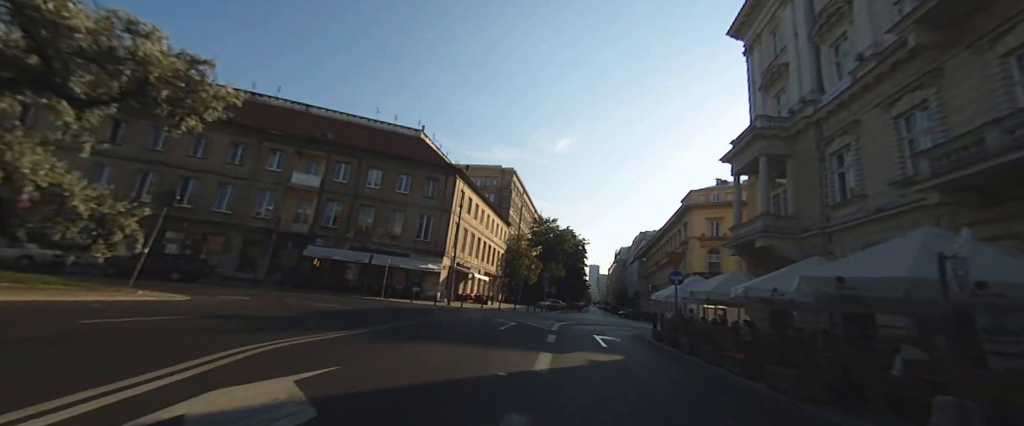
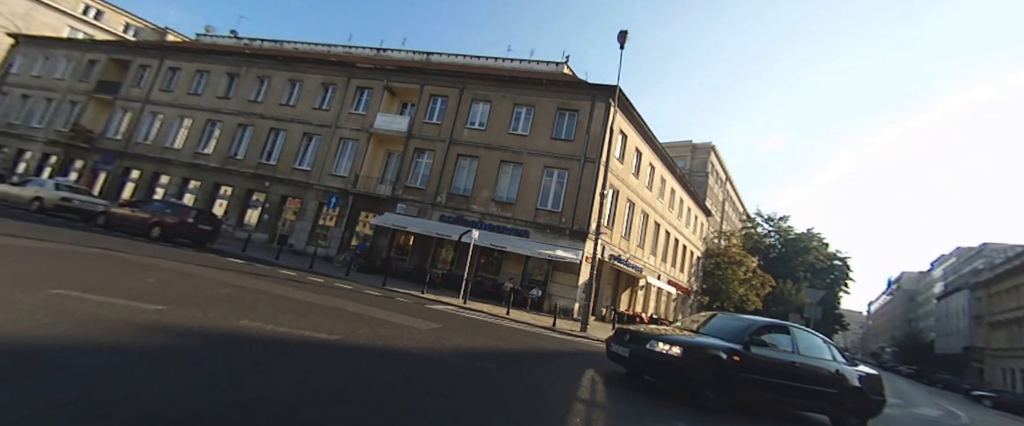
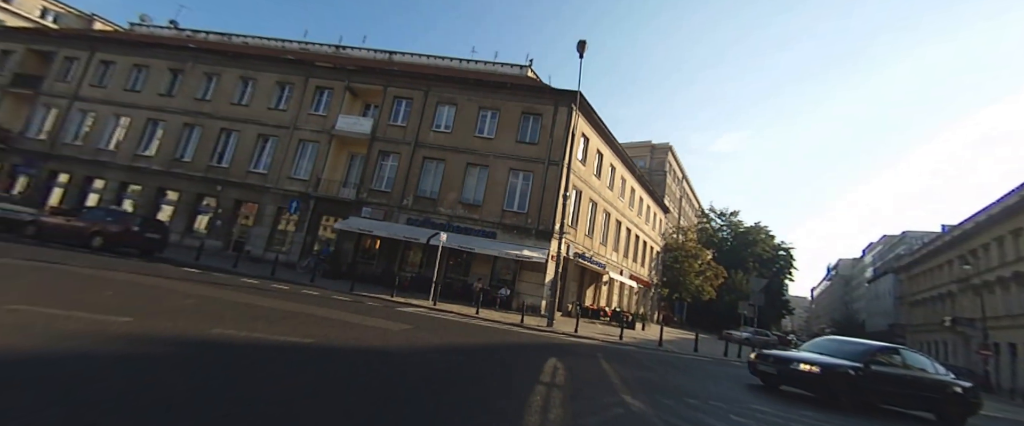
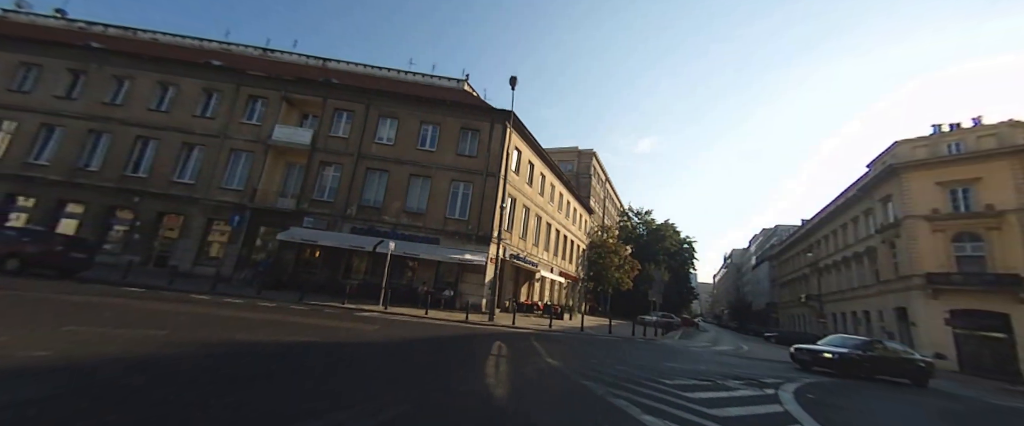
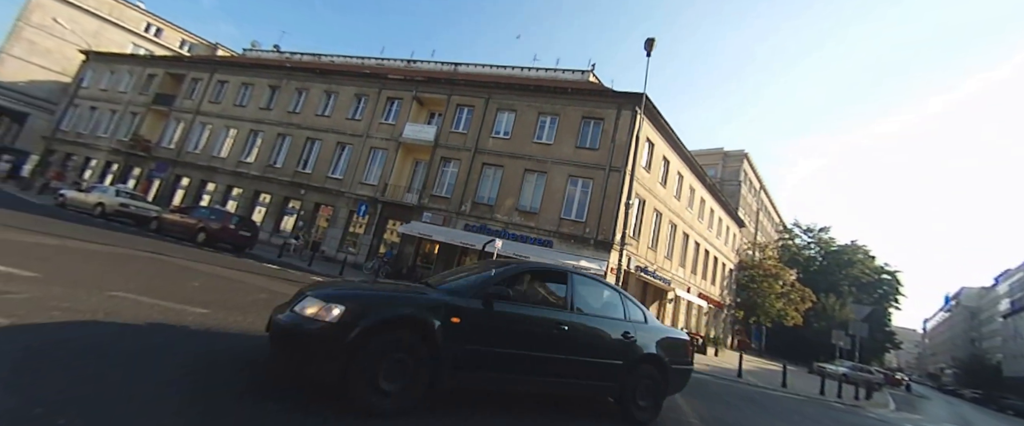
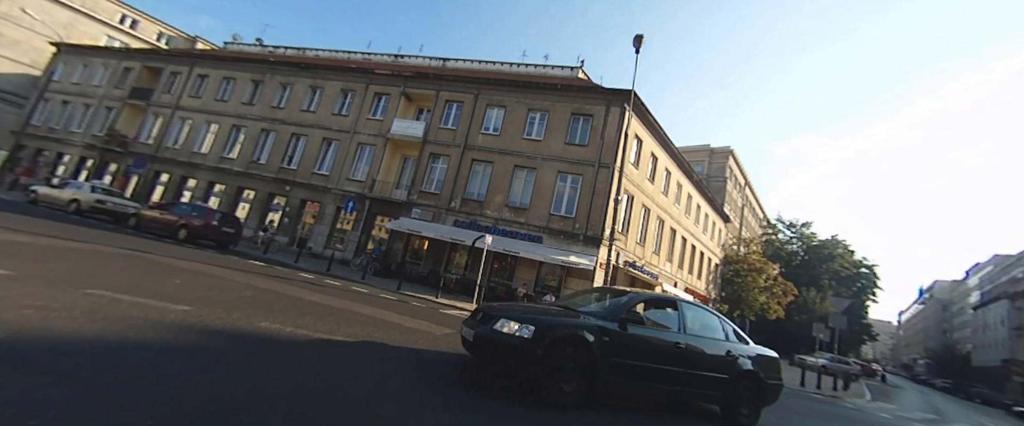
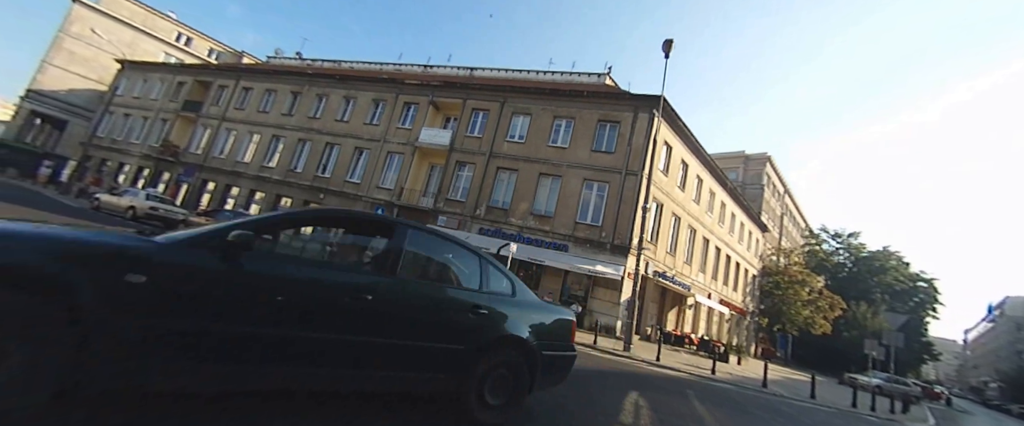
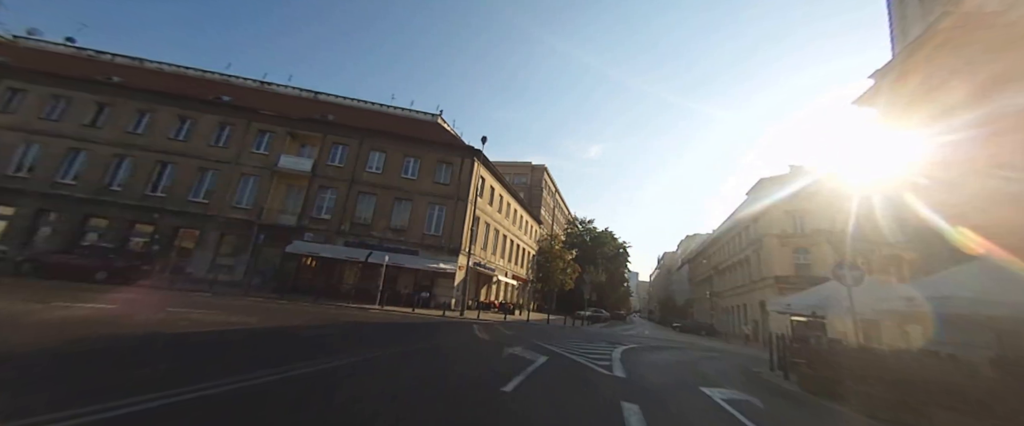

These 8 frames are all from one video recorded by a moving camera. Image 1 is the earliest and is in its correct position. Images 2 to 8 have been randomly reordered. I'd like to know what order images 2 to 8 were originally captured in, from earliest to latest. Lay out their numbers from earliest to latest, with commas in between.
8, 4, 3, 2, 6, 5, 7
